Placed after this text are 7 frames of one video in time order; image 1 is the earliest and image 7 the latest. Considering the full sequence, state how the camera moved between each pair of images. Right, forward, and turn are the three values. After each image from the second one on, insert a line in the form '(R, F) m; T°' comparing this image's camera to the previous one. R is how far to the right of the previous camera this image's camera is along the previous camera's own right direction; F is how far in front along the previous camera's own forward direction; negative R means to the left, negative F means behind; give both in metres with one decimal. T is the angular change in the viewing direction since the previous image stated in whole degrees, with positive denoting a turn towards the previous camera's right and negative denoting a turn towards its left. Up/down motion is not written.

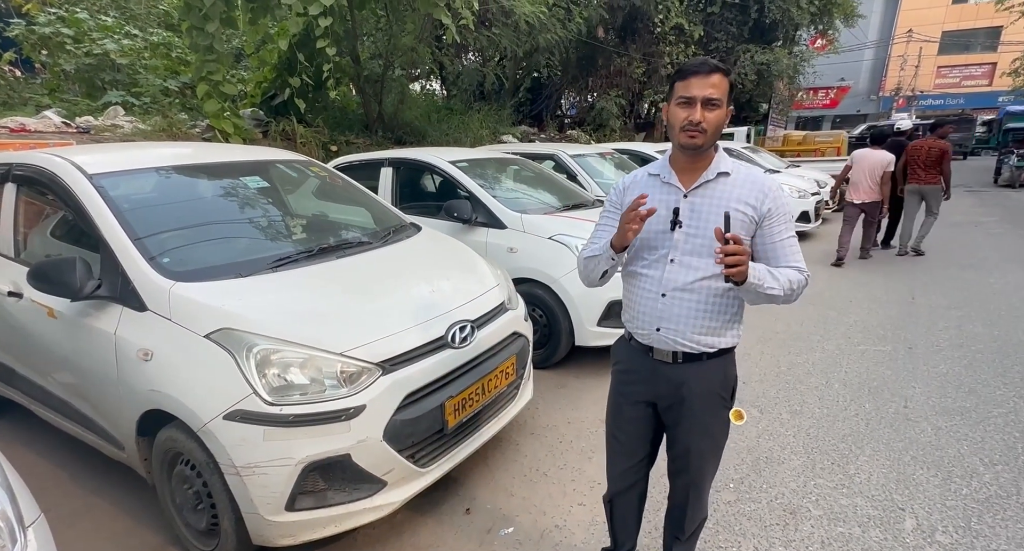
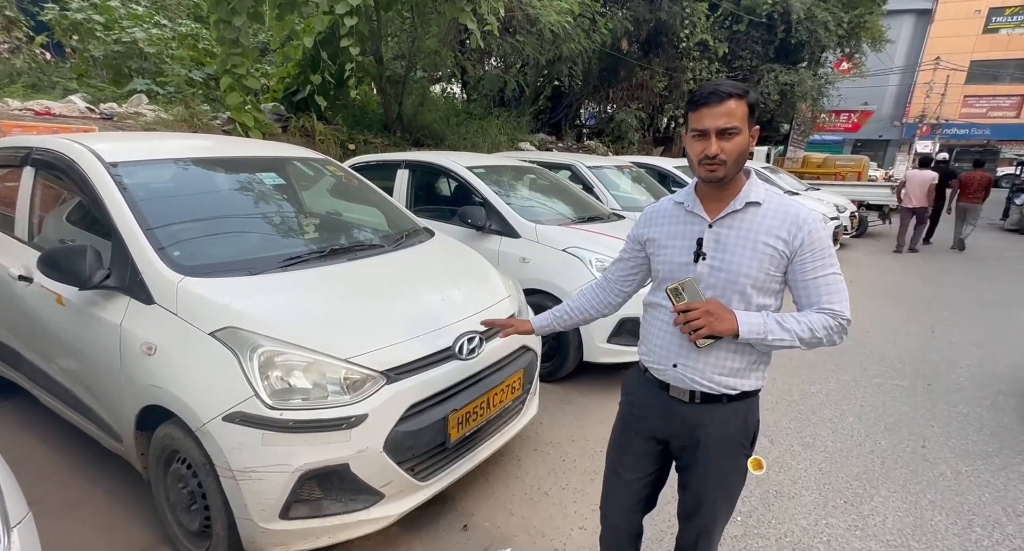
(0.0, 0.0) m; -1°
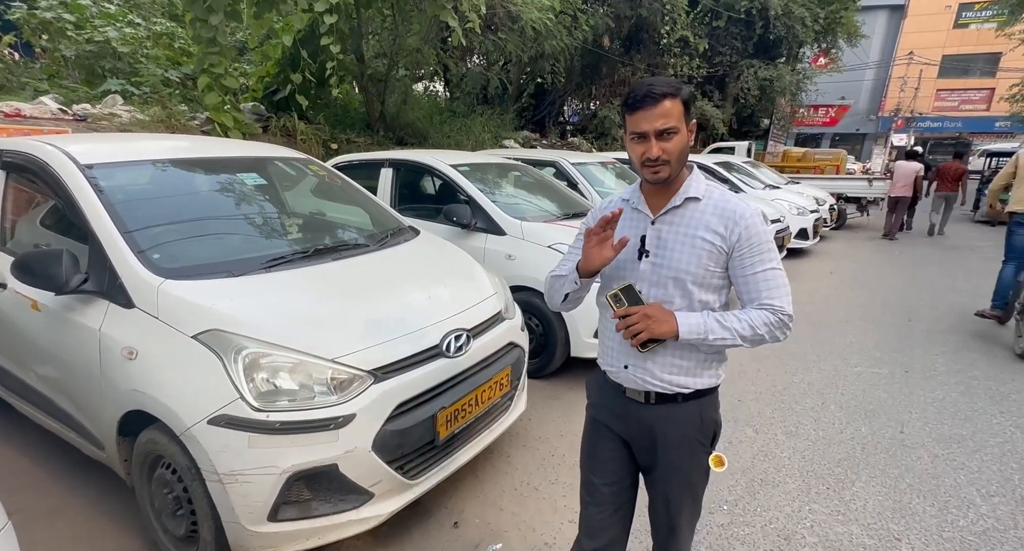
(0.0, 0.0) m; +2°
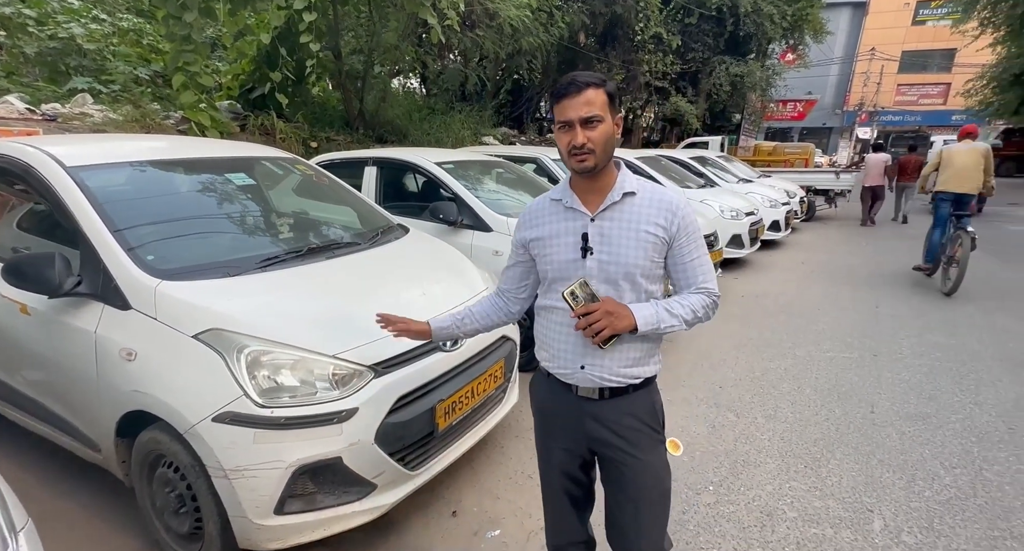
(-0.1, -0.1) m; +3°
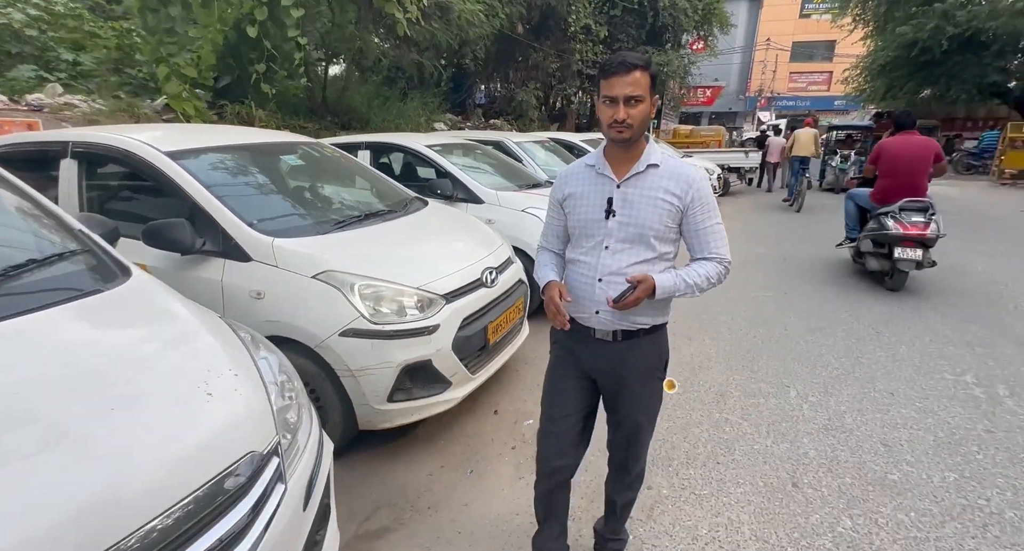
(-0.5, -0.6) m; +8°
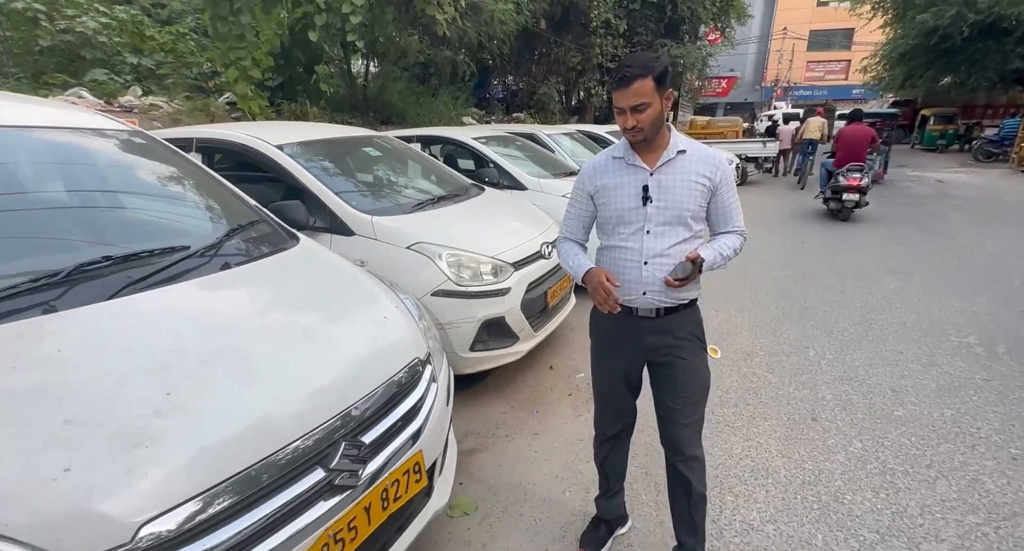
(-0.3, -0.4) m; -1°
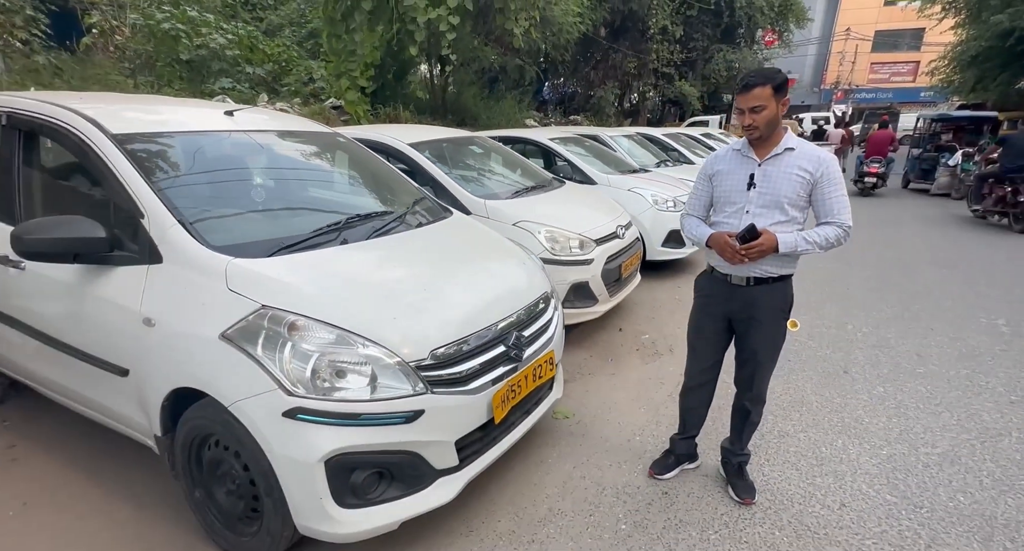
(-0.3, -0.7) m; -5°
